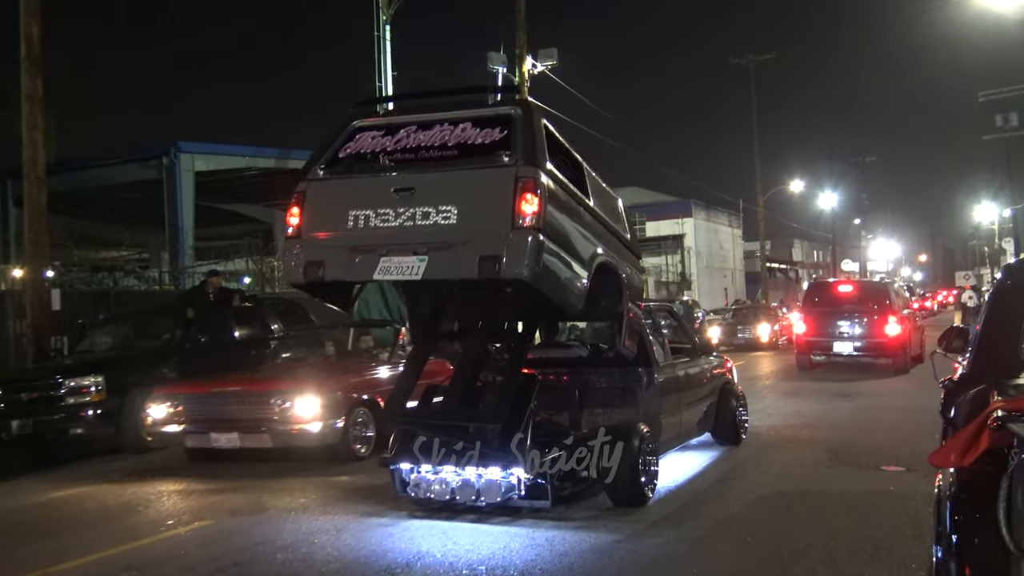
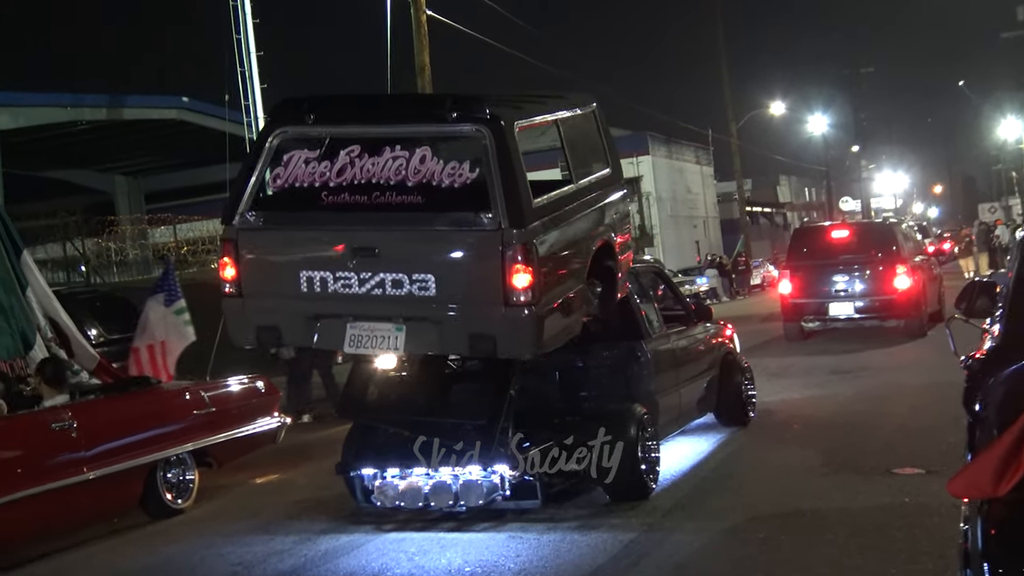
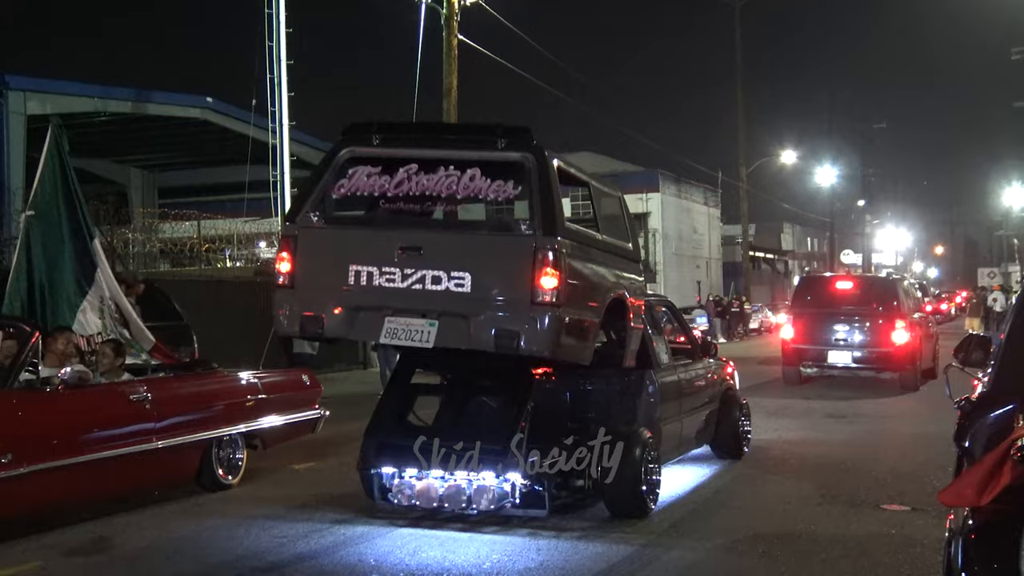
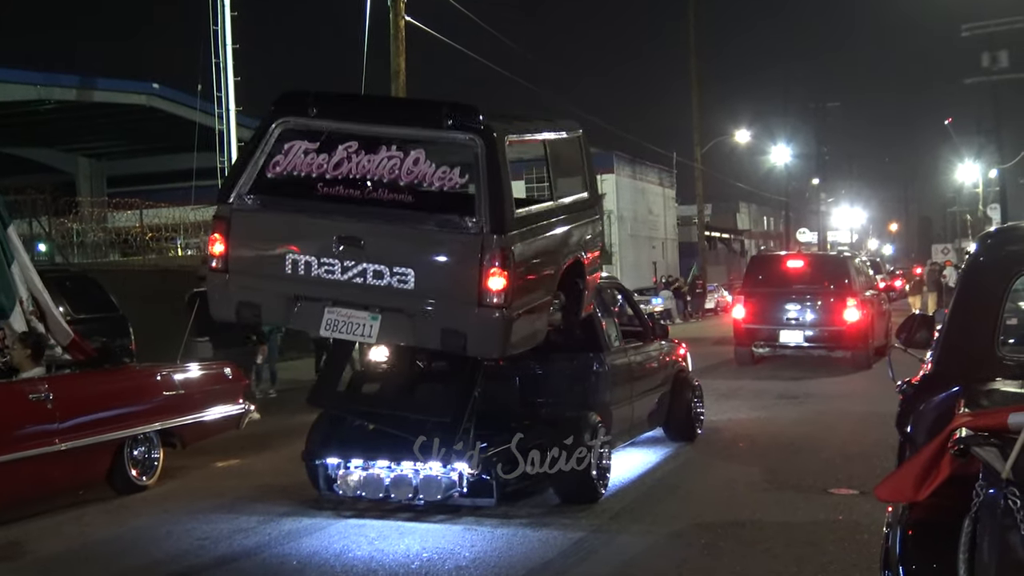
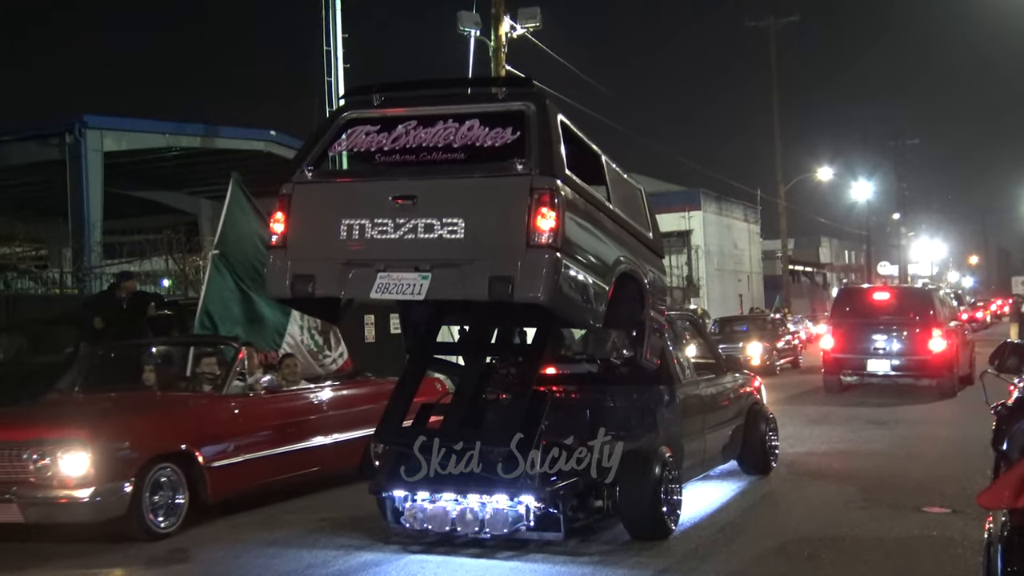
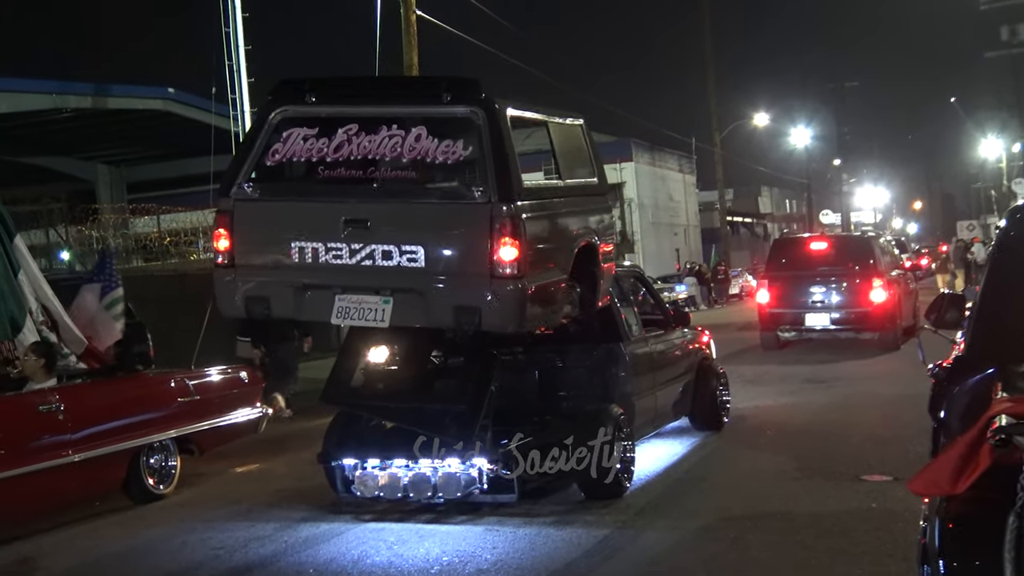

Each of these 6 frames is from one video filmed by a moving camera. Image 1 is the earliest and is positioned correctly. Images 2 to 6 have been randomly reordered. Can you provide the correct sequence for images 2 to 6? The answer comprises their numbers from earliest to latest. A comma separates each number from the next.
5, 3, 4, 6, 2
